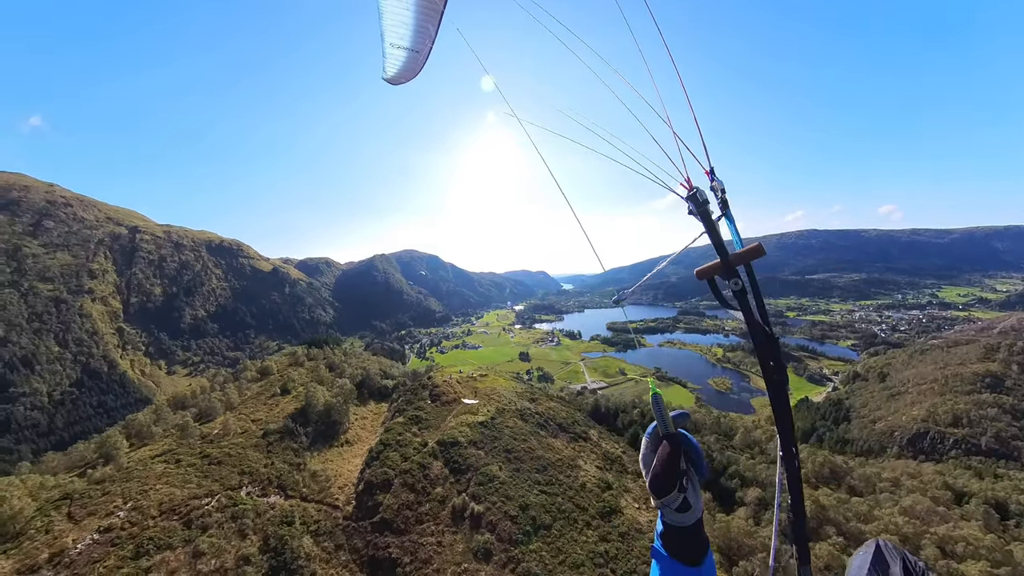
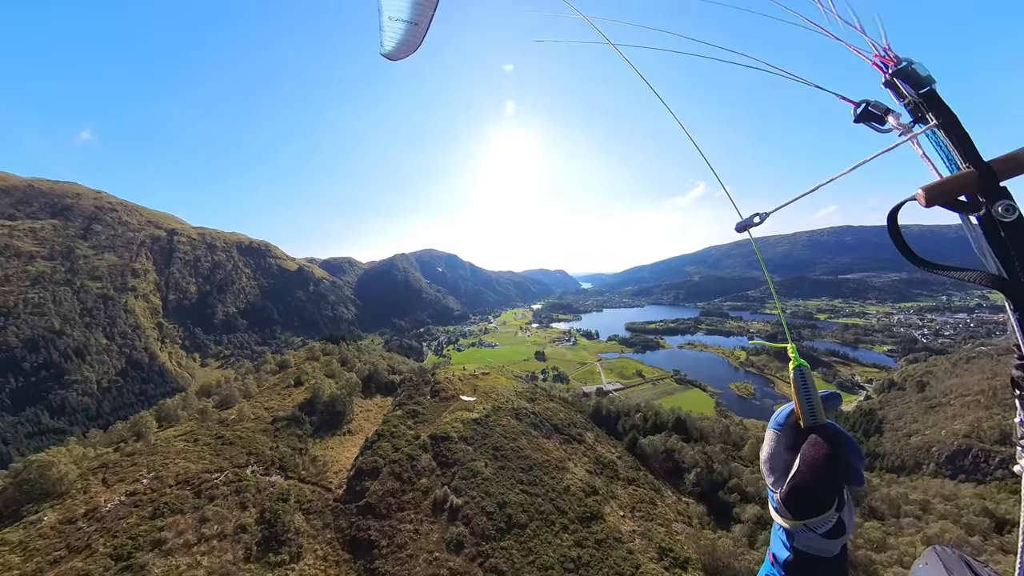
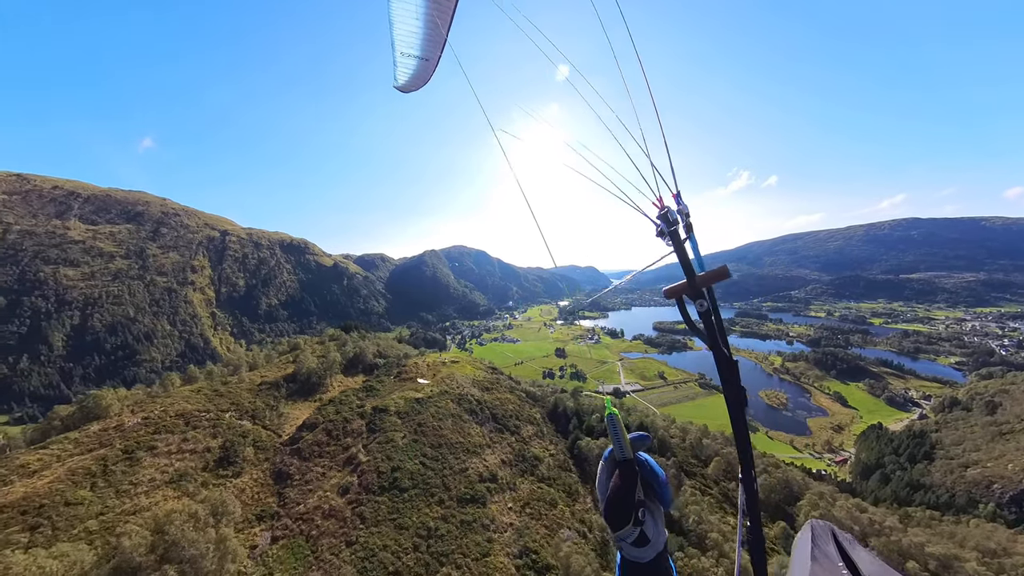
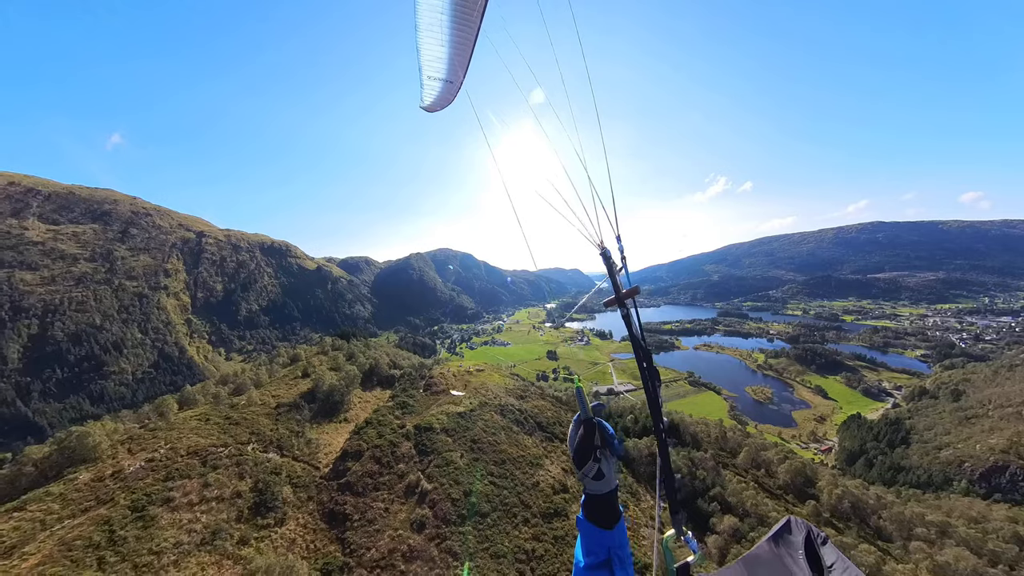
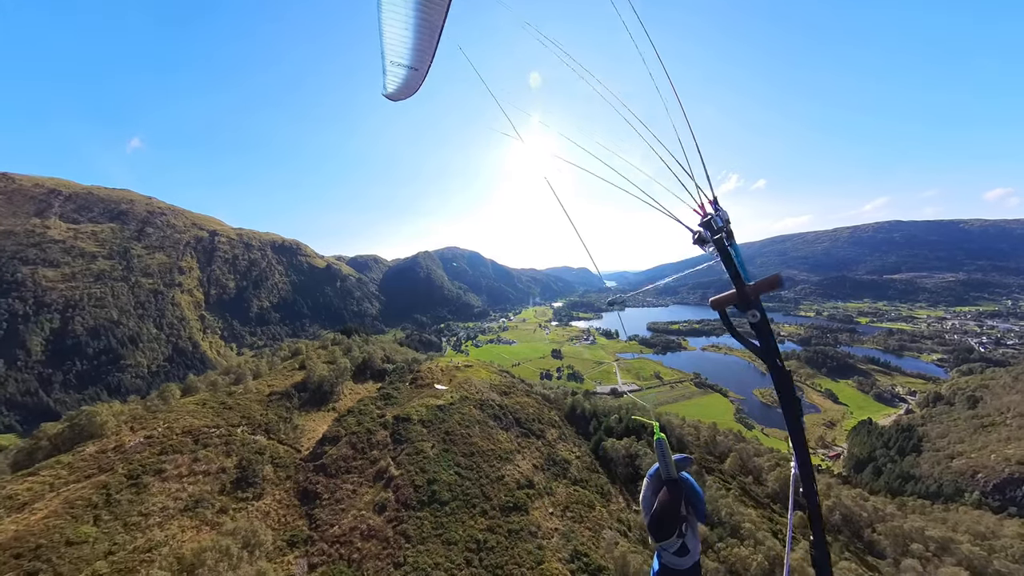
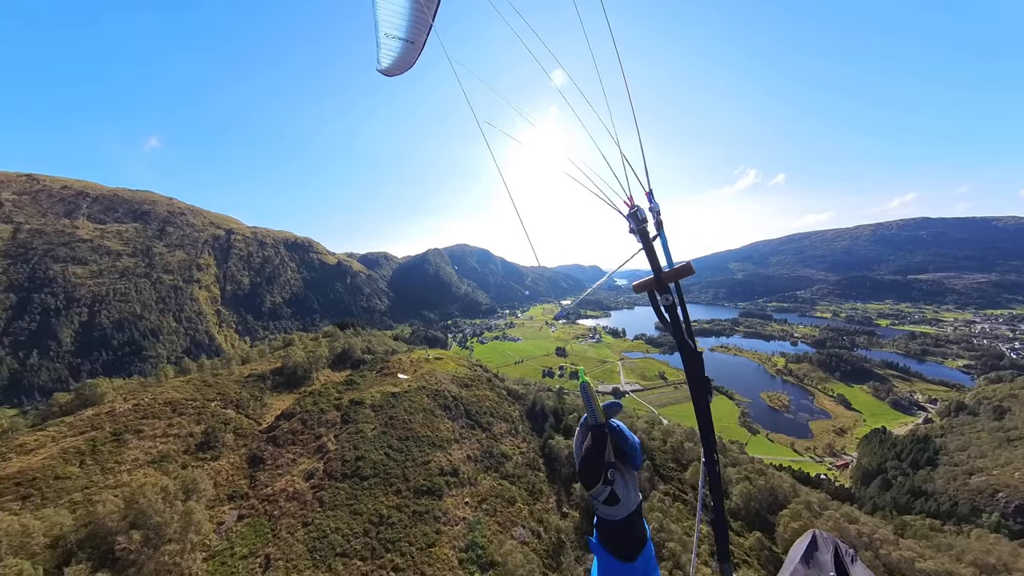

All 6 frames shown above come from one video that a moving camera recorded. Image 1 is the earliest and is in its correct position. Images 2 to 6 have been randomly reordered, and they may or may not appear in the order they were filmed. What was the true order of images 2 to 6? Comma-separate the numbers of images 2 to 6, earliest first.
2, 4, 5, 3, 6
